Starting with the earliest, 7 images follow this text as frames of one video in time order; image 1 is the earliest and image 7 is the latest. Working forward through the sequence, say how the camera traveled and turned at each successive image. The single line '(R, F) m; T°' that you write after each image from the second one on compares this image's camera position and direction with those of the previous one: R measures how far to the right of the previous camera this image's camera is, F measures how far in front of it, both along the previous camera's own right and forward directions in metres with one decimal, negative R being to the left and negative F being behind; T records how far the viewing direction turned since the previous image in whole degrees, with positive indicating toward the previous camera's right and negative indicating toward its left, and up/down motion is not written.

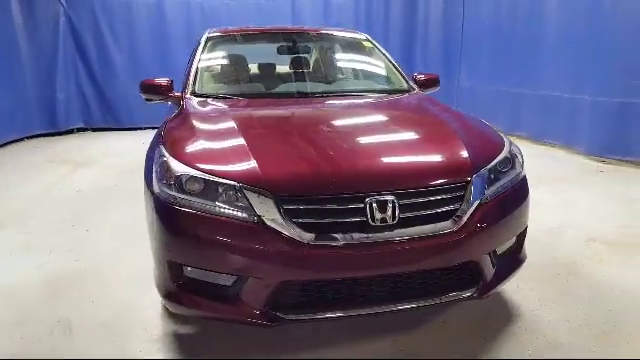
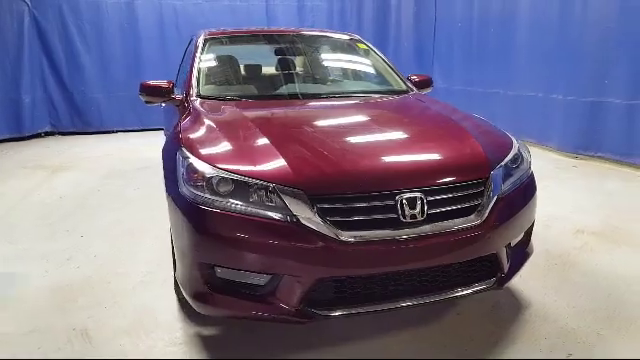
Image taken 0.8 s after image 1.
(-0.3, 0.0) m; +5°
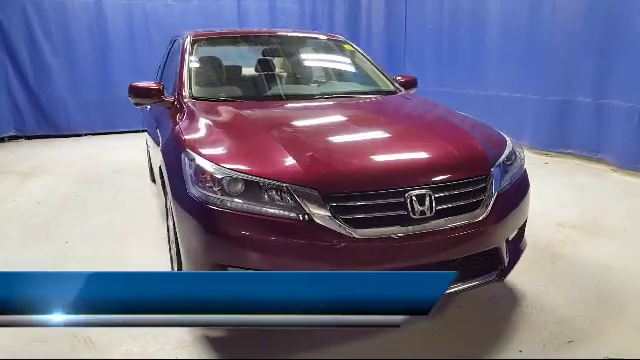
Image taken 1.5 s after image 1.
(-0.2, 0.0) m; +4°
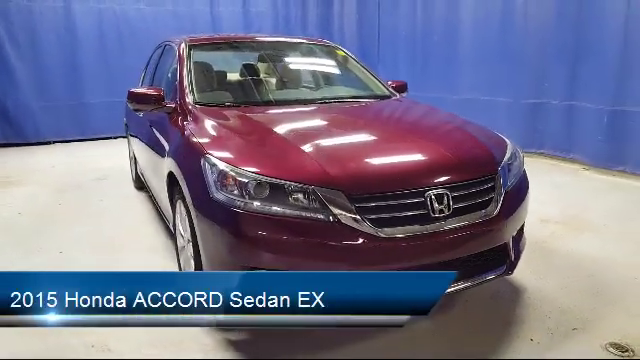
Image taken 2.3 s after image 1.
(-0.2, 0.0) m; +5°
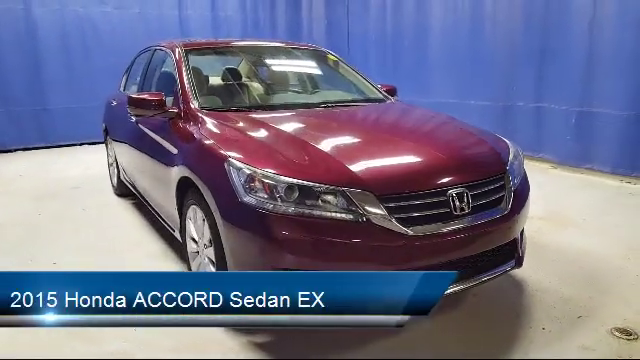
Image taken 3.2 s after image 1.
(-0.3, 0.0) m; +5°
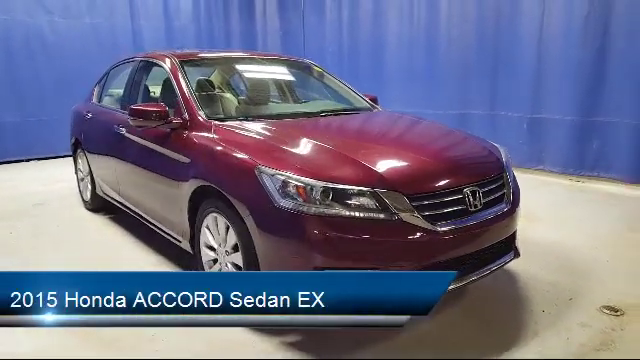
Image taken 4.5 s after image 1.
(-0.4, -0.1) m; +8°
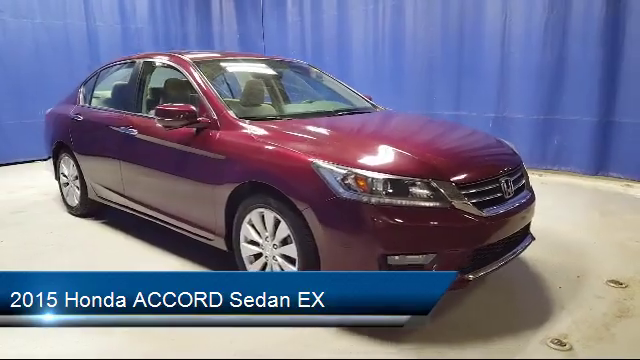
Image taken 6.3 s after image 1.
(-0.6, -0.1) m; +9°
